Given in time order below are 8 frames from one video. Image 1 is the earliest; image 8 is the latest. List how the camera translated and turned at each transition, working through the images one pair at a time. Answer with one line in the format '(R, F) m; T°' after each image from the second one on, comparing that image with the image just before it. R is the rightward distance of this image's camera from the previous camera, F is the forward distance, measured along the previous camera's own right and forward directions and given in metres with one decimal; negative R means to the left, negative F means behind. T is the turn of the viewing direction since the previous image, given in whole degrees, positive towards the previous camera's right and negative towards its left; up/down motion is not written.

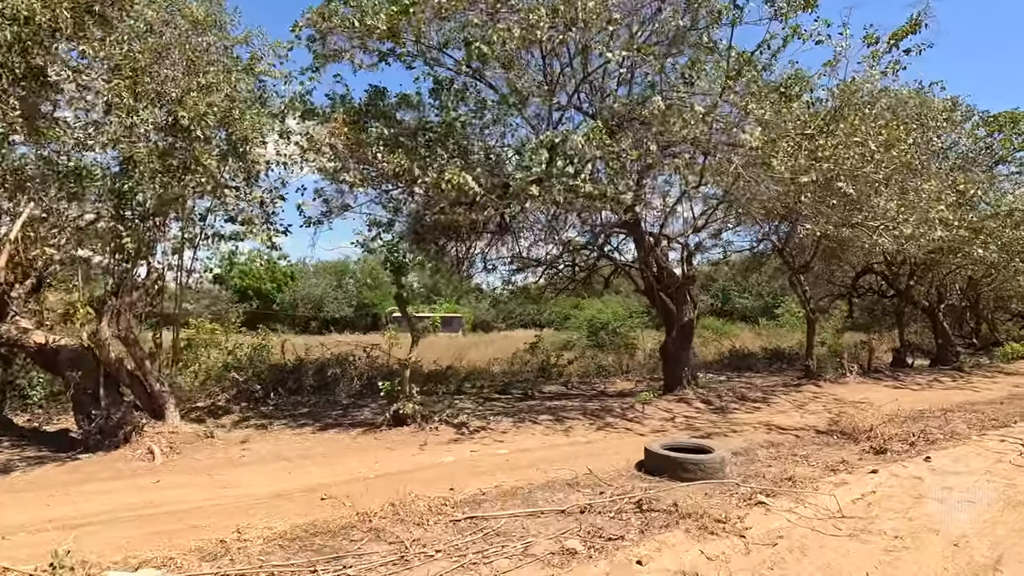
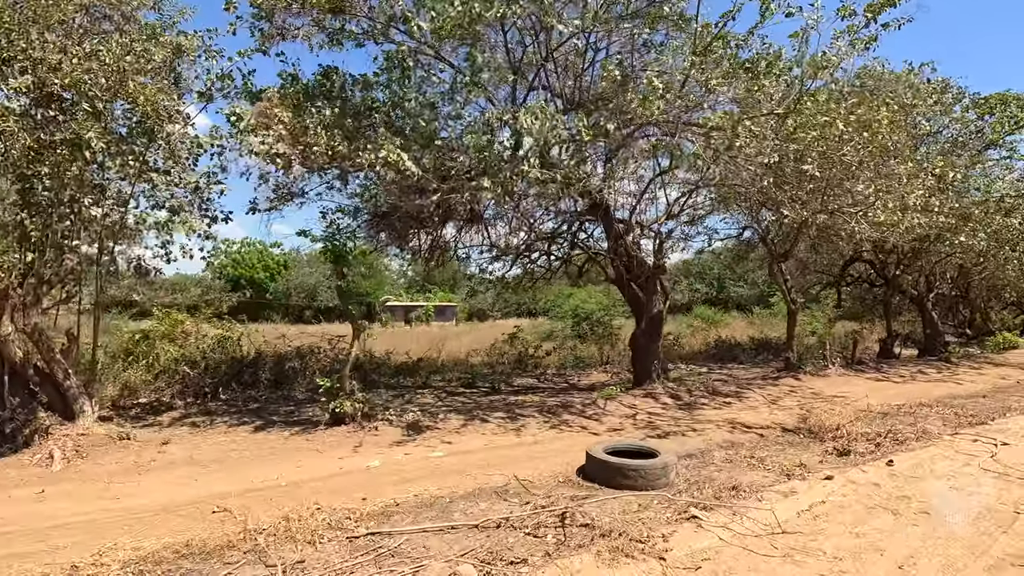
(+0.7, +0.5) m; 0°
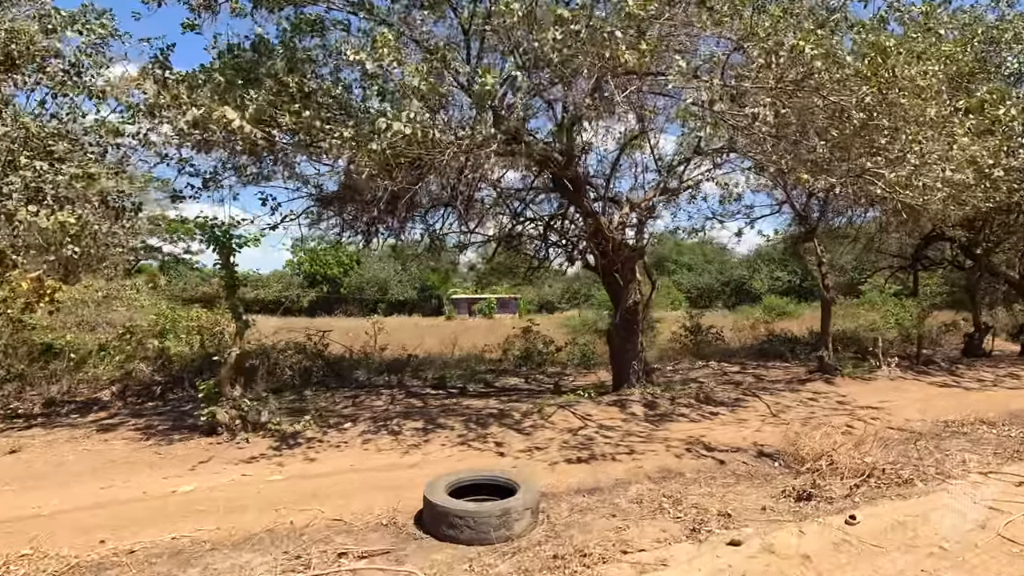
(+2.1, +1.4) m; -9°
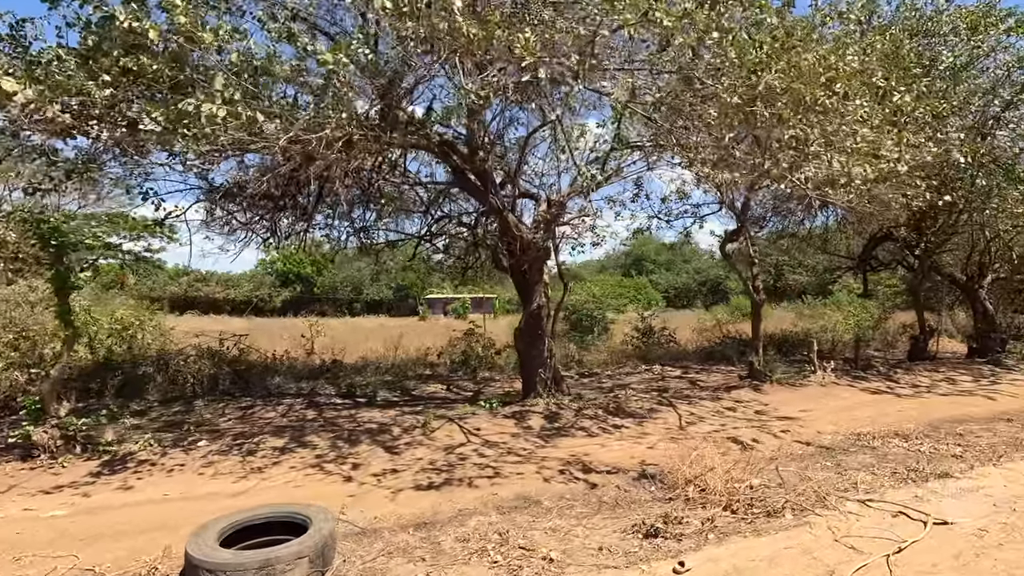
(+1.3, +0.6) m; +2°
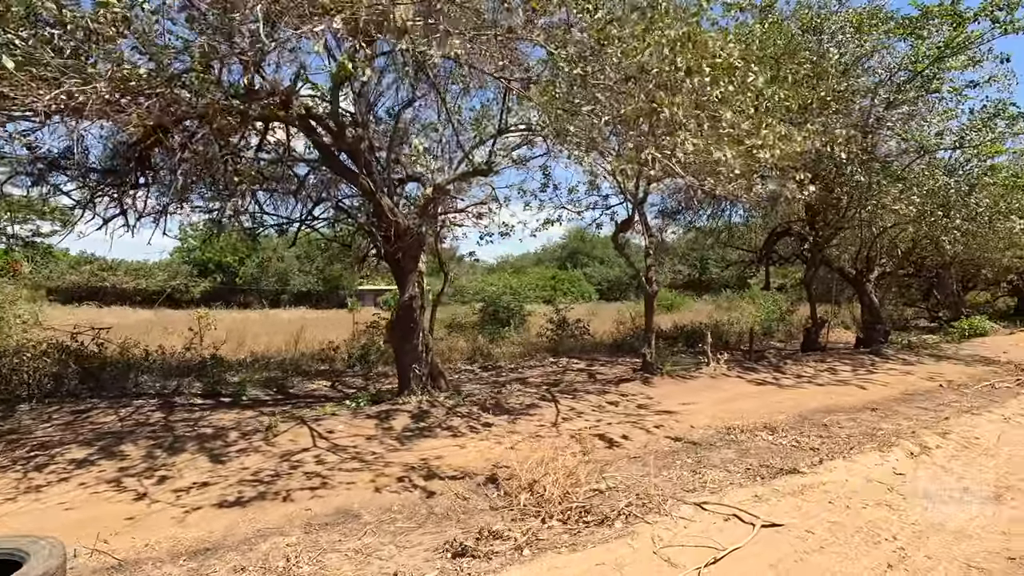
(+1.0, +0.5) m; +6°
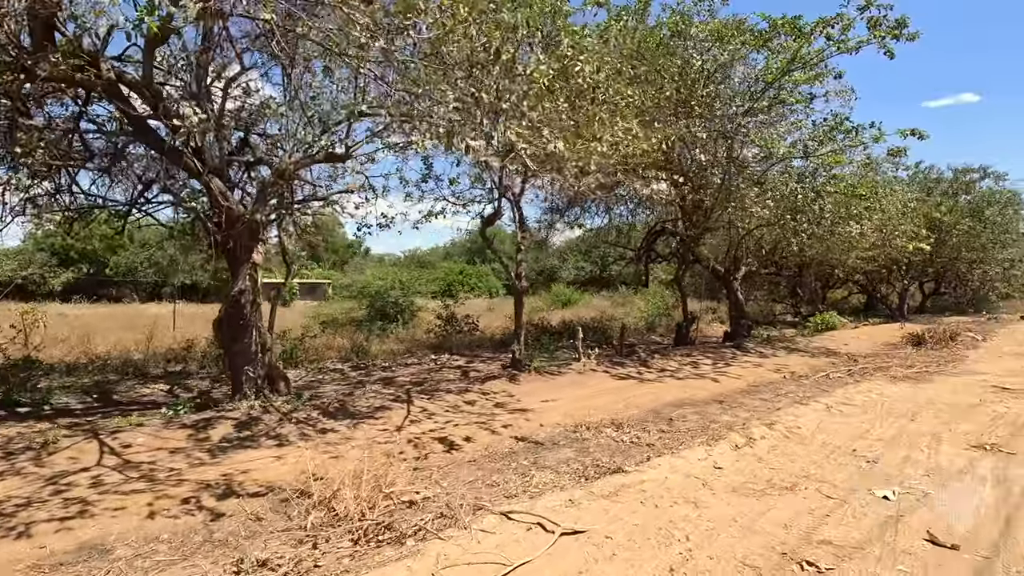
(+0.8, +0.3) m; +9°
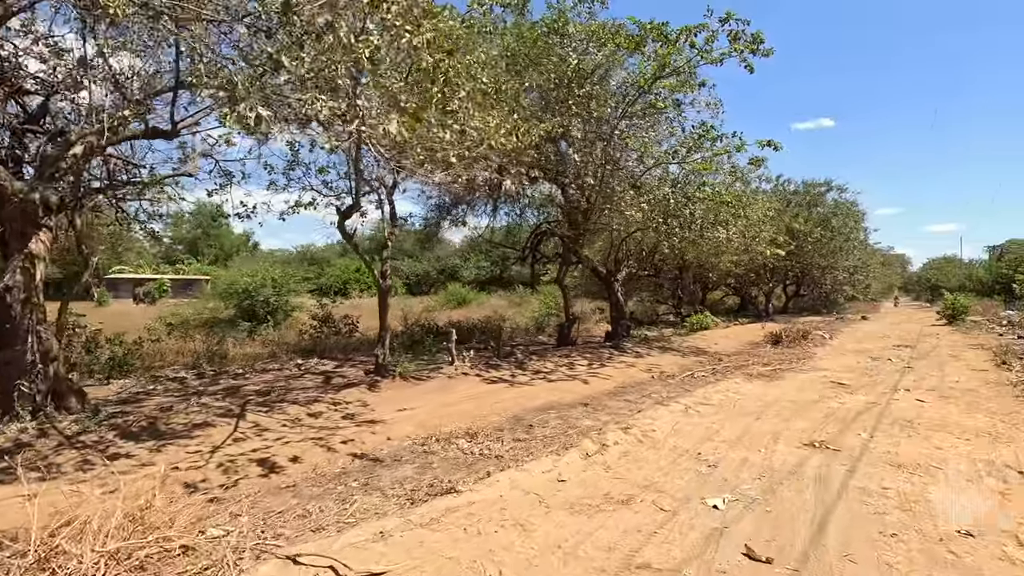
(+0.7, +0.5) m; +10°
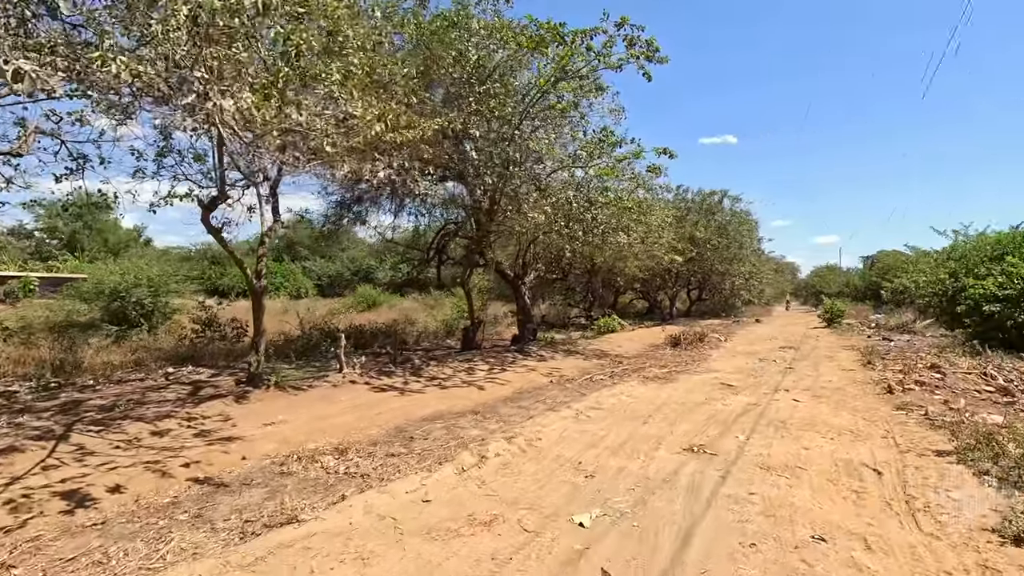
(+0.5, +0.3) m; +8°
